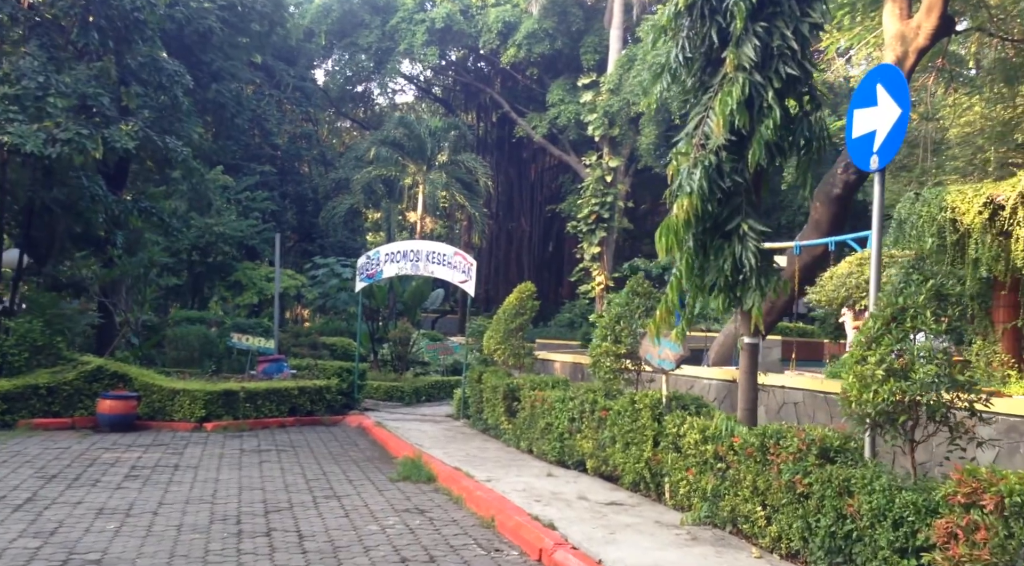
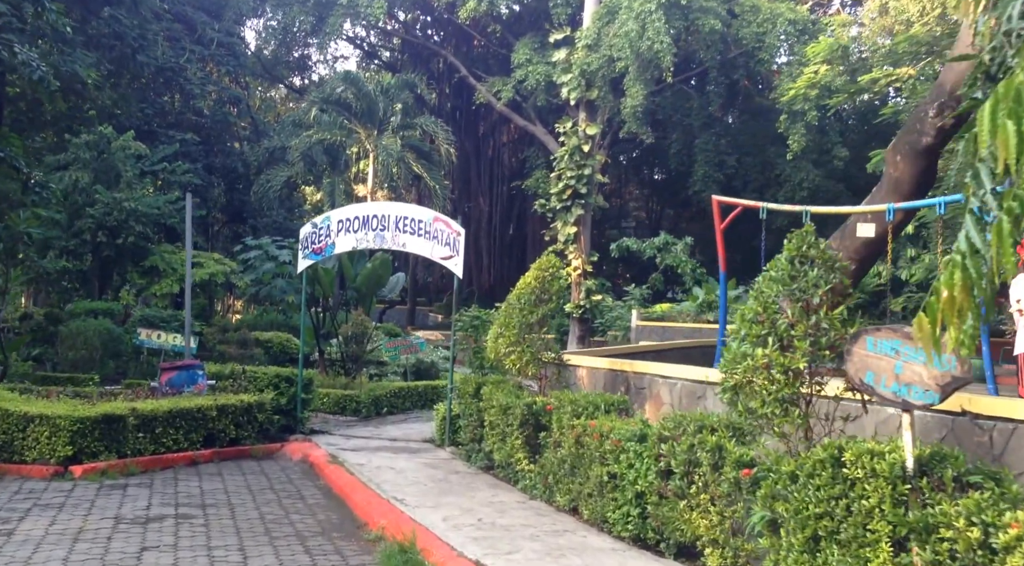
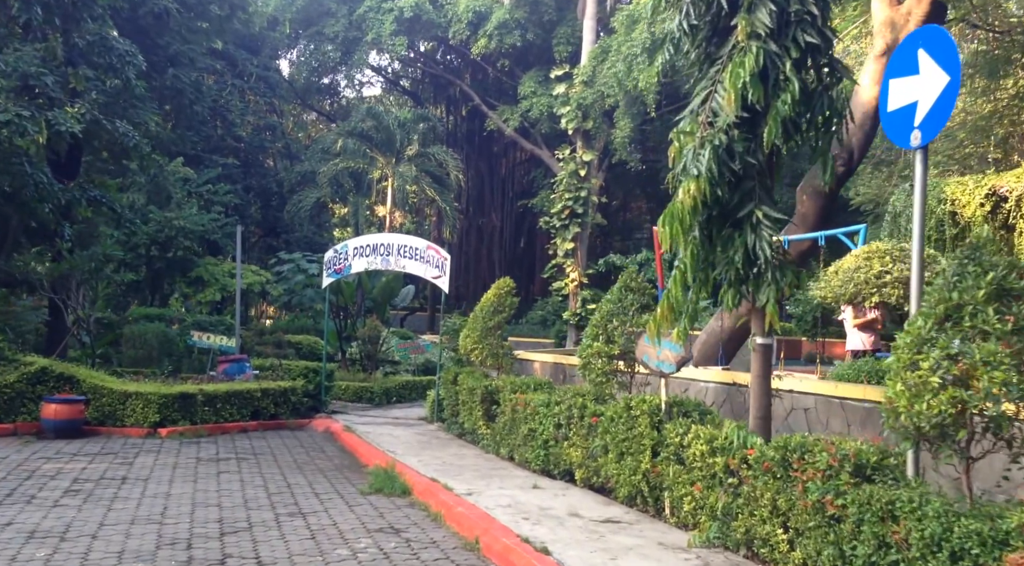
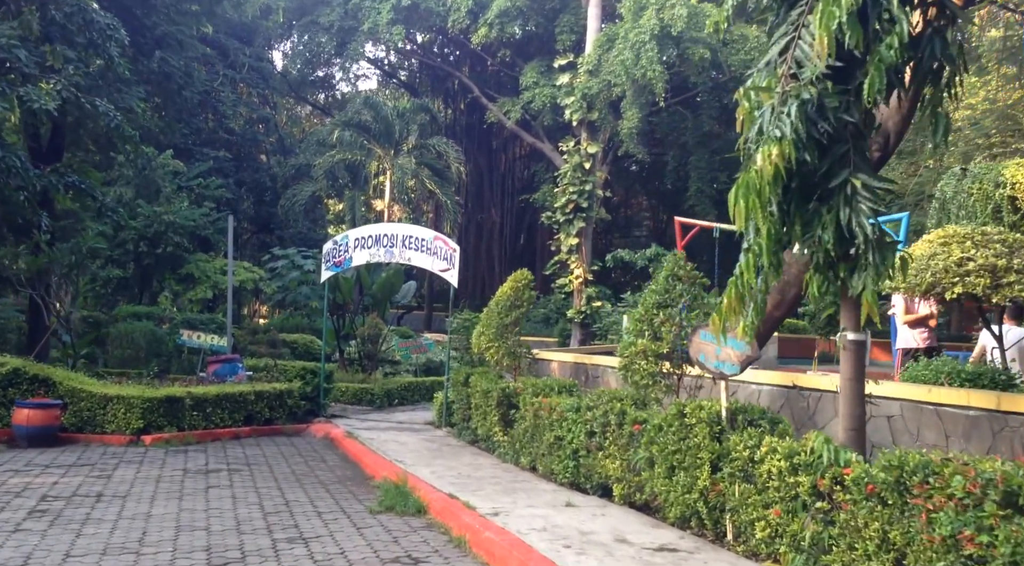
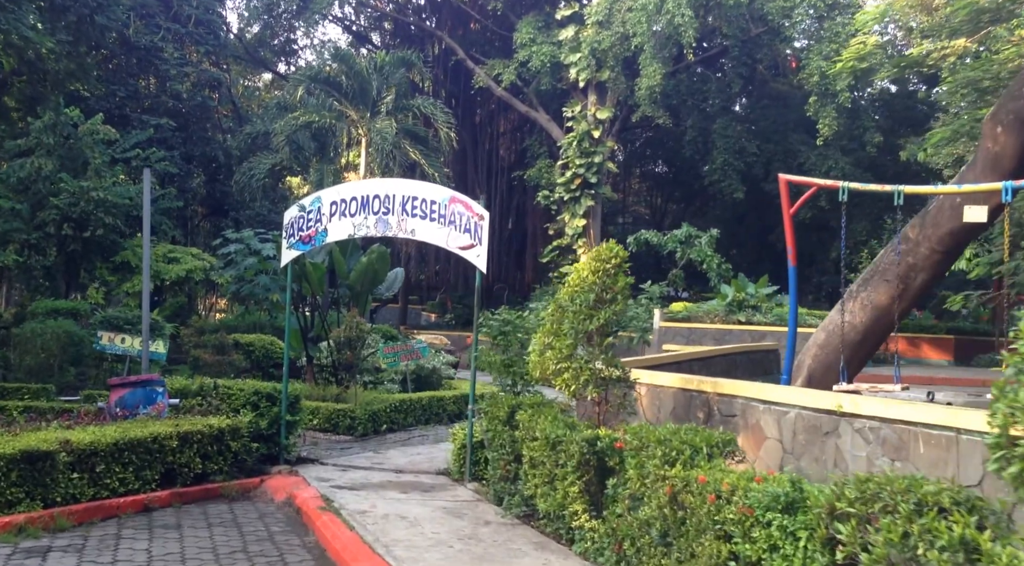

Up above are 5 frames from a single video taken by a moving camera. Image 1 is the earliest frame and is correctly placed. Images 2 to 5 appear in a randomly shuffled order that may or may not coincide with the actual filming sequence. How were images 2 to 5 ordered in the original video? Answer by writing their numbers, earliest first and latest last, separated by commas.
3, 4, 2, 5
